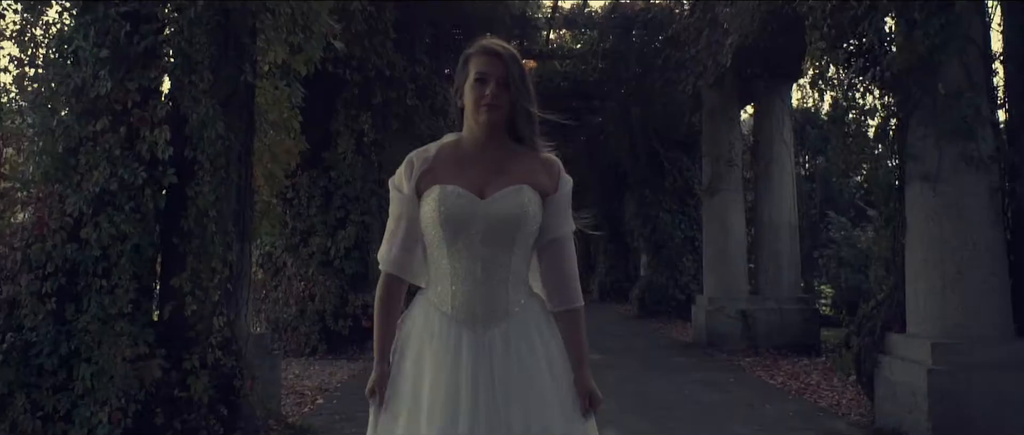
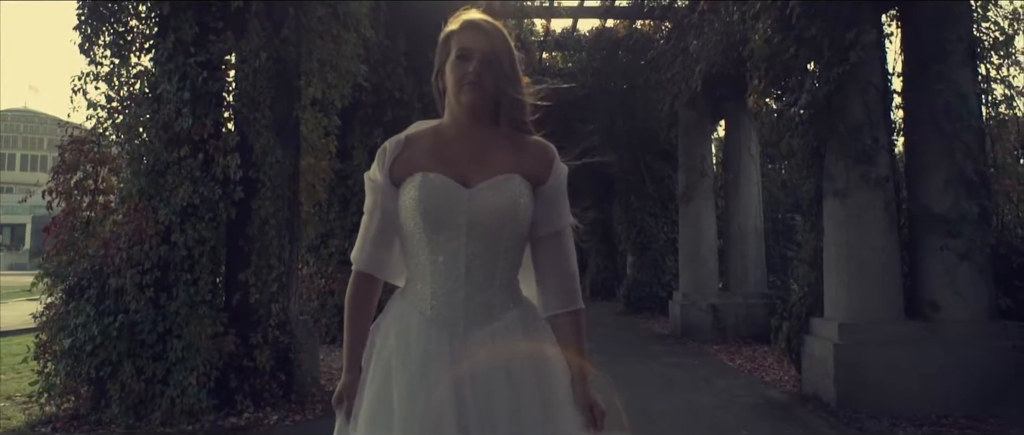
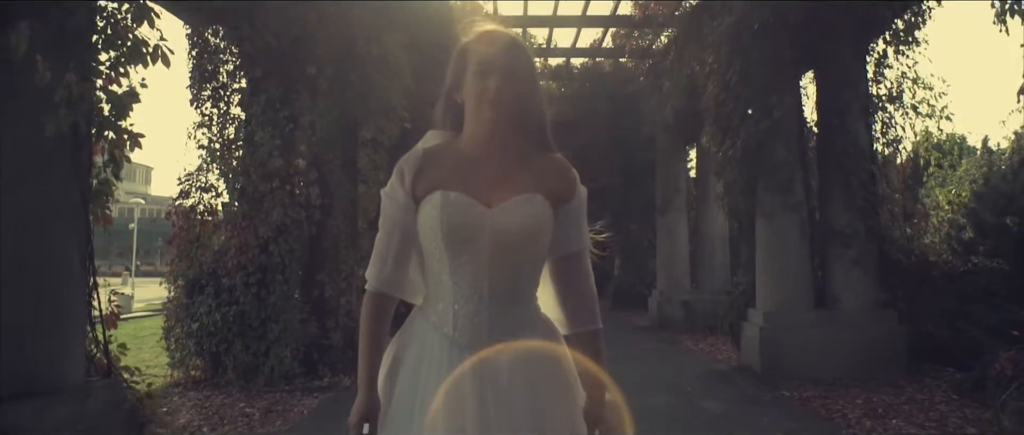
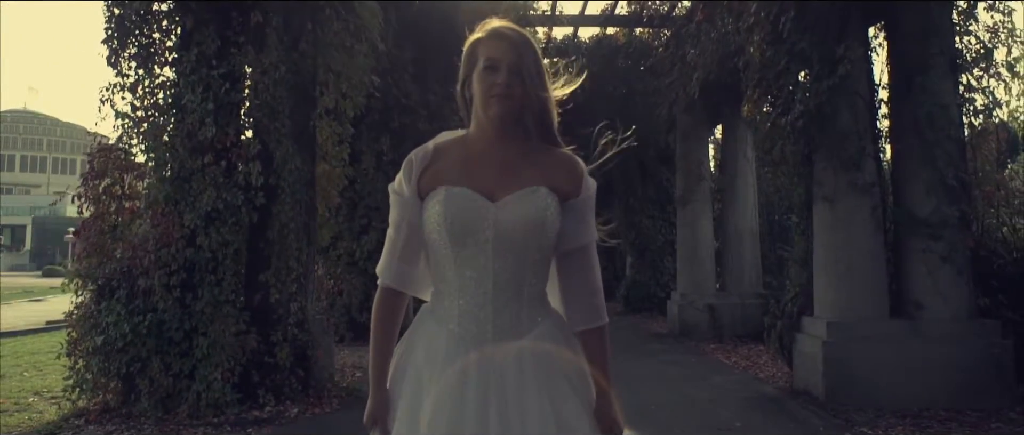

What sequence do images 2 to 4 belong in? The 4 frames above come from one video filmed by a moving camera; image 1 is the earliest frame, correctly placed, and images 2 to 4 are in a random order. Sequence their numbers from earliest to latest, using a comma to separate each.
2, 4, 3
